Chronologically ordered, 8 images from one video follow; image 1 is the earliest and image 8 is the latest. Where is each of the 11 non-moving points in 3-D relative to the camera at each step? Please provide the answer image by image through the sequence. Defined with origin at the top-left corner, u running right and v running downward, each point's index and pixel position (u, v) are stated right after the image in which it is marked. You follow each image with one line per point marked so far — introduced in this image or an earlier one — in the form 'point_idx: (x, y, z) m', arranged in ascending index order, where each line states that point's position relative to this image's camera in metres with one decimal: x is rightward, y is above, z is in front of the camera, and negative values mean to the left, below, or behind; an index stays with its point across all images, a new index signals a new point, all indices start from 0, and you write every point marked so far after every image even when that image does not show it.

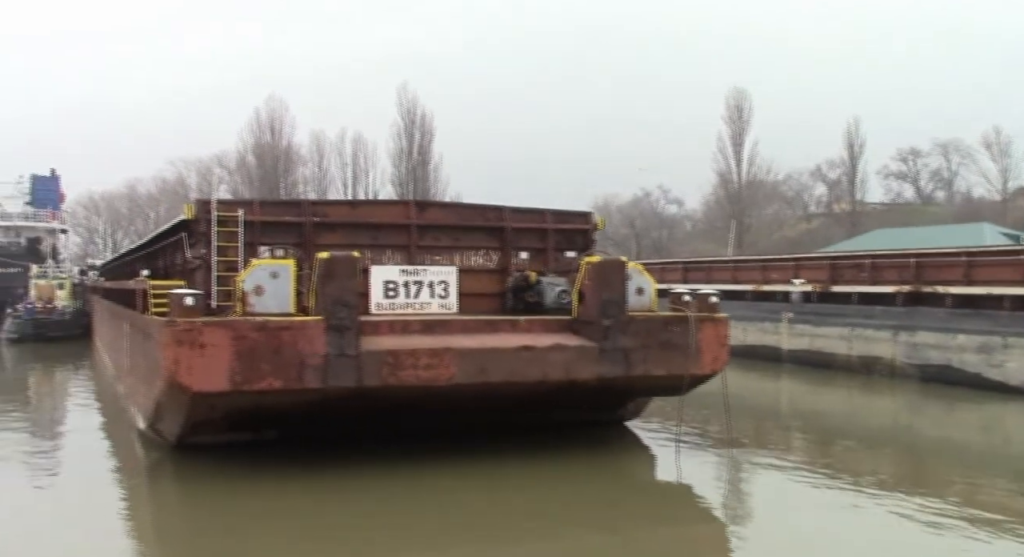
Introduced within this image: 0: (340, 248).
0: (-1.8, +0.3, +9.4) m
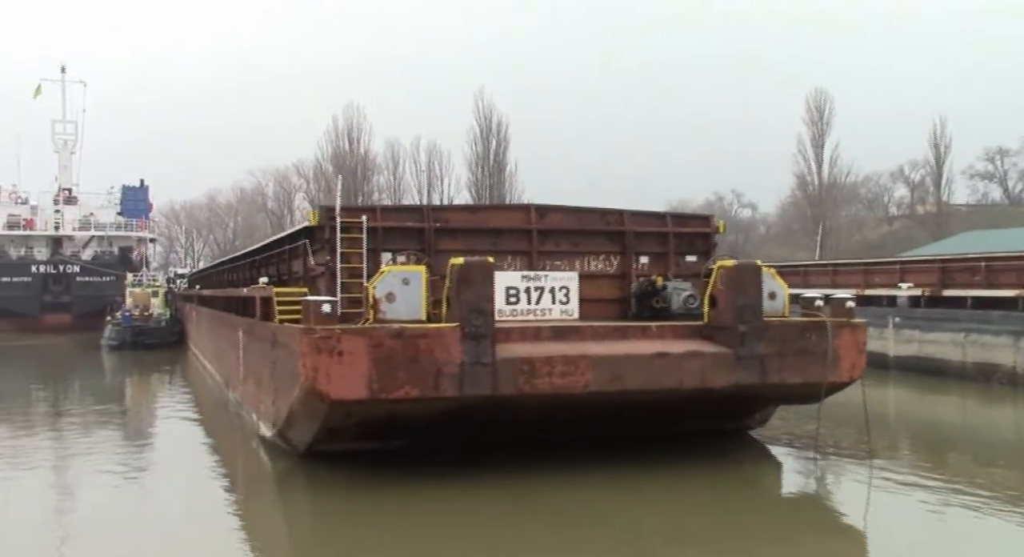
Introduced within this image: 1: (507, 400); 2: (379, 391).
0: (-0.5, +0.3, +9.2) m
1: (0.0, -1.1, +7.6) m
2: (-1.1, -0.9, +7.2) m
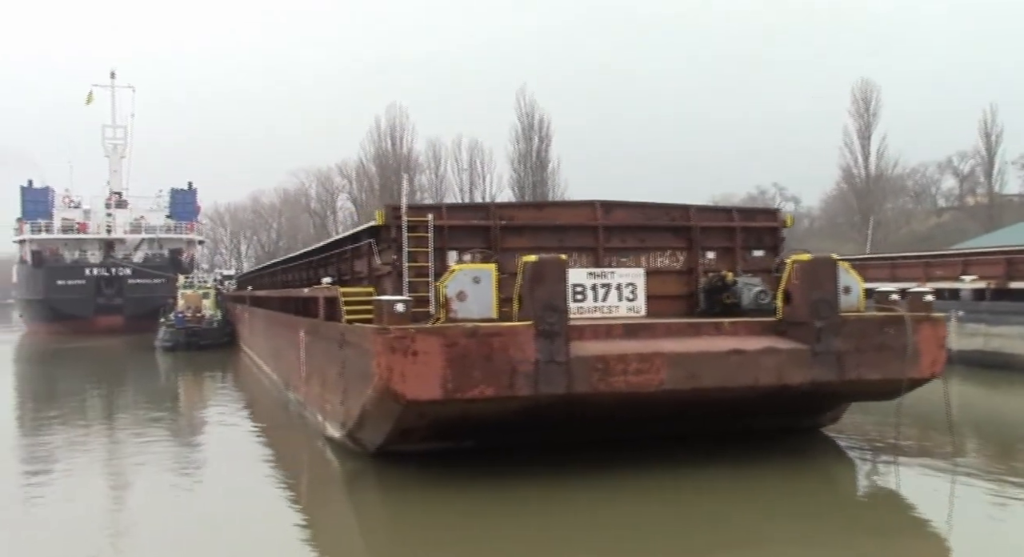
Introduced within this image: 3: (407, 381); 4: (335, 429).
0: (+0.2, +0.3, +9.1) m
1: (+0.6, -1.0, +7.5) m
2: (-0.5, -0.9, +7.1) m
3: (-0.8, -0.8, +7.1) m
4: (-1.8, -1.6, +9.1) m
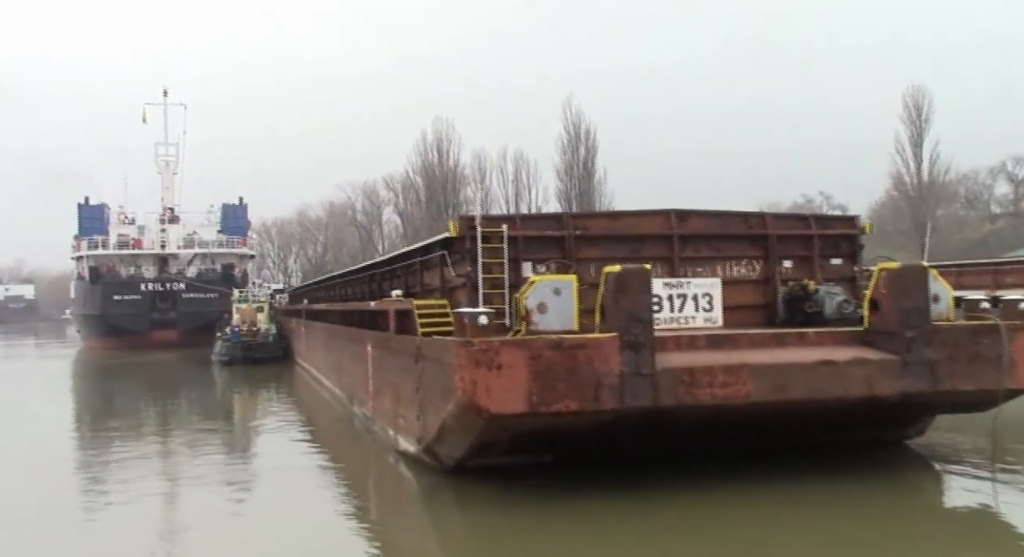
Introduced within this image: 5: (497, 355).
0: (+0.9, +0.2, +9.0) m
1: (+1.3, -1.1, +7.4) m
2: (+0.2, -1.0, +7.0) m
3: (-0.2, -0.9, +7.0) m
4: (-1.1, -1.7, +9.0) m
5: (-0.1, -0.6, +7.0) m
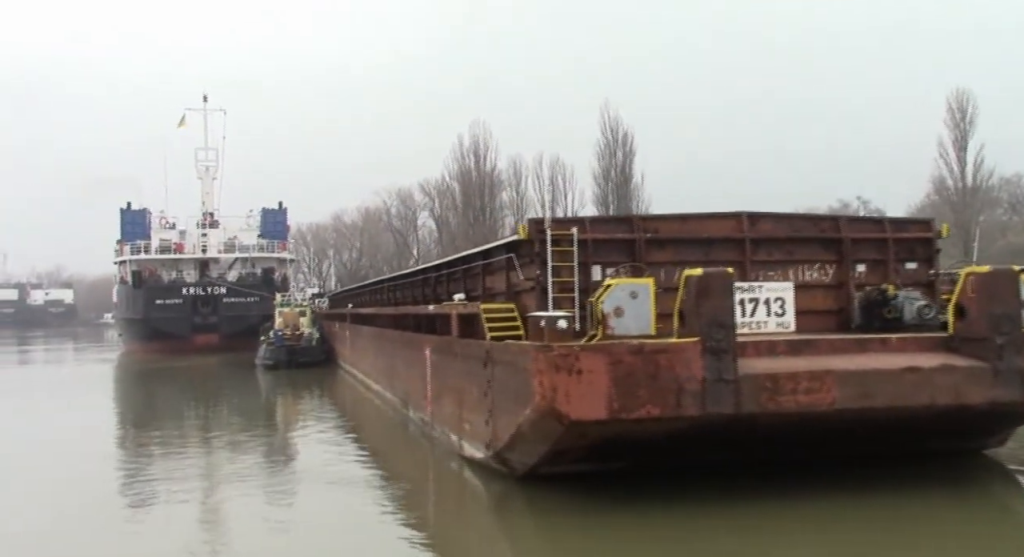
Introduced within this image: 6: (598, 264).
0: (+1.6, +0.1, +8.8) m
1: (+1.9, -1.2, +7.2) m
2: (+0.8, -1.0, +6.8) m
3: (+0.5, -0.9, +6.8) m
4: (-0.4, -1.7, +8.9) m
5: (+0.5, -0.6, +6.8) m
6: (+0.9, +0.1, +8.7) m
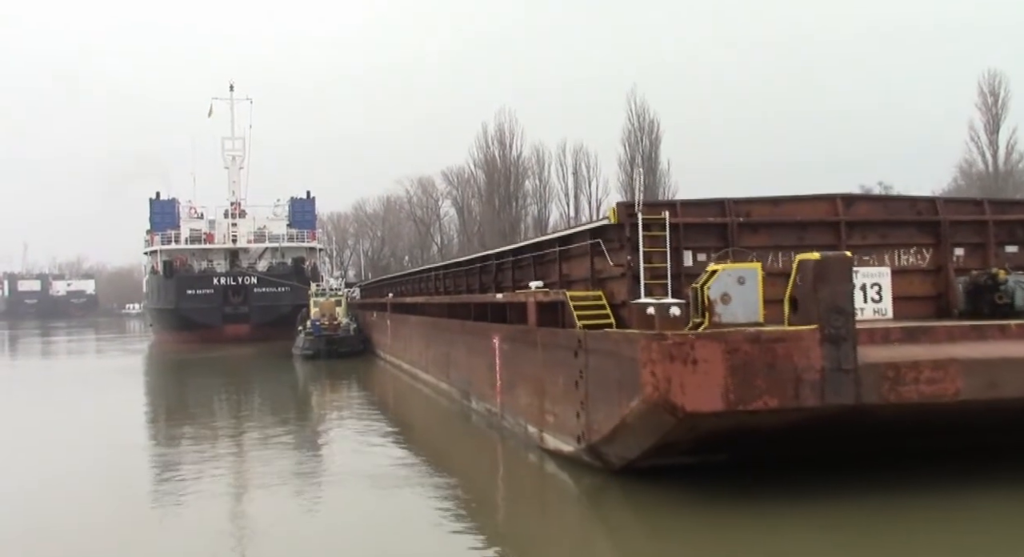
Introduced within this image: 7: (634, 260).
0: (+2.5, +0.3, +8.5) m
1: (+2.8, -1.0, +6.8) m
2: (+1.7, -0.9, +6.5) m
3: (+1.3, -0.8, +6.5) m
4: (+0.5, -1.6, +8.6) m
5: (+1.3, -0.5, +6.5) m
6: (+1.7, +0.3, +8.4) m
7: (+1.2, +0.2, +8.3) m
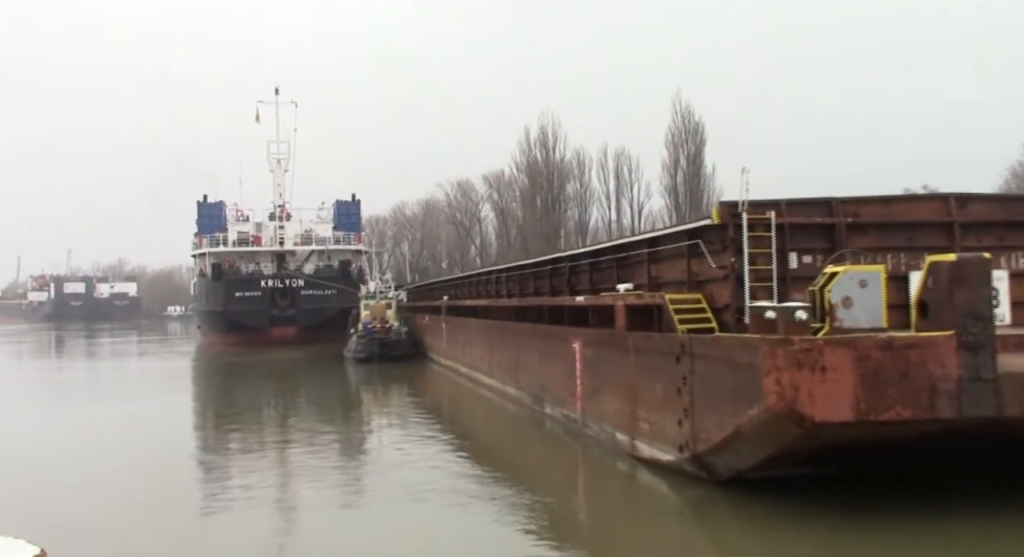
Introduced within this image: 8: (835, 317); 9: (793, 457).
0: (+3.4, +0.2, +8.1) m
1: (+3.6, -1.1, +6.4) m
2: (+2.5, -0.9, +6.1) m
3: (+2.1, -0.9, +6.1) m
4: (+1.4, -1.6, +8.3) m
5: (+2.2, -0.5, +6.1) m
6: (+2.6, +0.3, +8.0) m
7: (+2.0, +0.1, +7.9) m
8: (+2.5, -0.3, +6.7) m
9: (+2.2, -1.4, +6.9) m
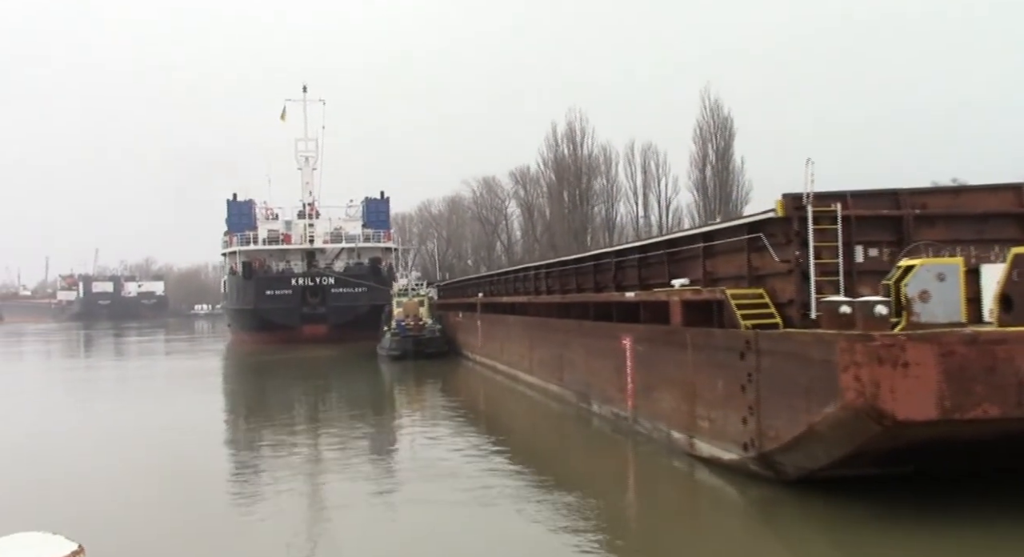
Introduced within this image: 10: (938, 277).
0: (+3.9, +0.3, +7.8) m
1: (+4.1, -1.0, +6.2) m
2: (+3.0, -0.9, +5.9) m
3: (+2.6, -0.8, +5.9) m
4: (+1.9, -1.6, +8.1) m
5: (+2.7, -0.5, +5.9) m
6: (+3.1, +0.3, +7.8) m
7: (+2.6, +0.2, +7.7) m
8: (+3.0, -0.3, +6.5) m
9: (+2.7, -1.4, +6.6) m
10: (+3.2, 0.0, +6.5) m
